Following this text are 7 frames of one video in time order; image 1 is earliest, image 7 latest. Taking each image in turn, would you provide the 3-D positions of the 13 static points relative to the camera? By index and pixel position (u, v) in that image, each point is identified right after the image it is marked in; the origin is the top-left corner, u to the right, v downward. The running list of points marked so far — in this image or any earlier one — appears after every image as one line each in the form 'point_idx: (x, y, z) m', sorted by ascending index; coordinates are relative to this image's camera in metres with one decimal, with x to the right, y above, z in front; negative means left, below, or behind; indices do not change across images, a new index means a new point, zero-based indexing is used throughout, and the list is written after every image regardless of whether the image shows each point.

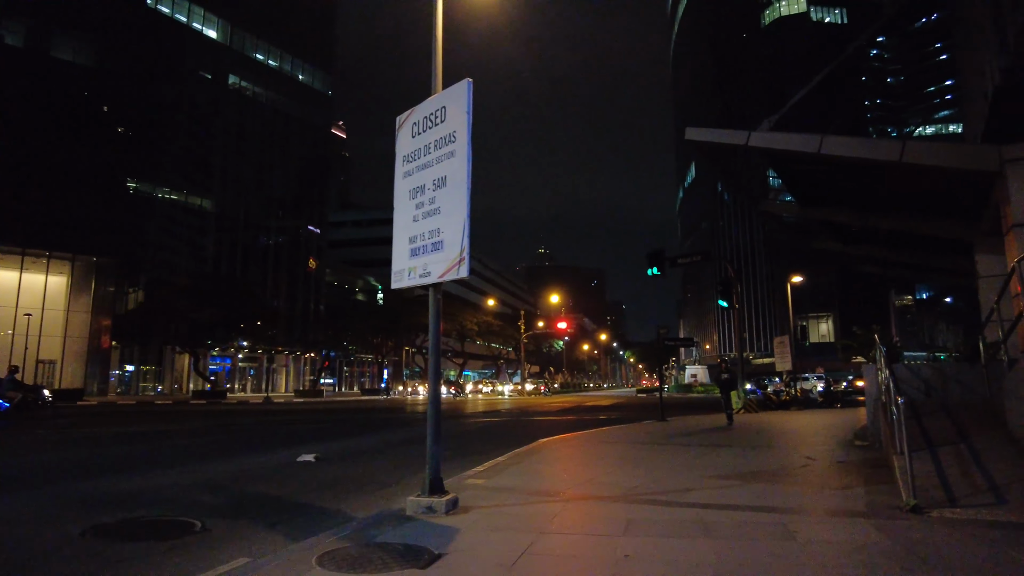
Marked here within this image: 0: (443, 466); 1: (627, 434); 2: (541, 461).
0: (-1.0, -2.8, +11.0) m
1: (+2.6, -3.3, +15.6) m
2: (+0.5, -2.6, +10.3) m
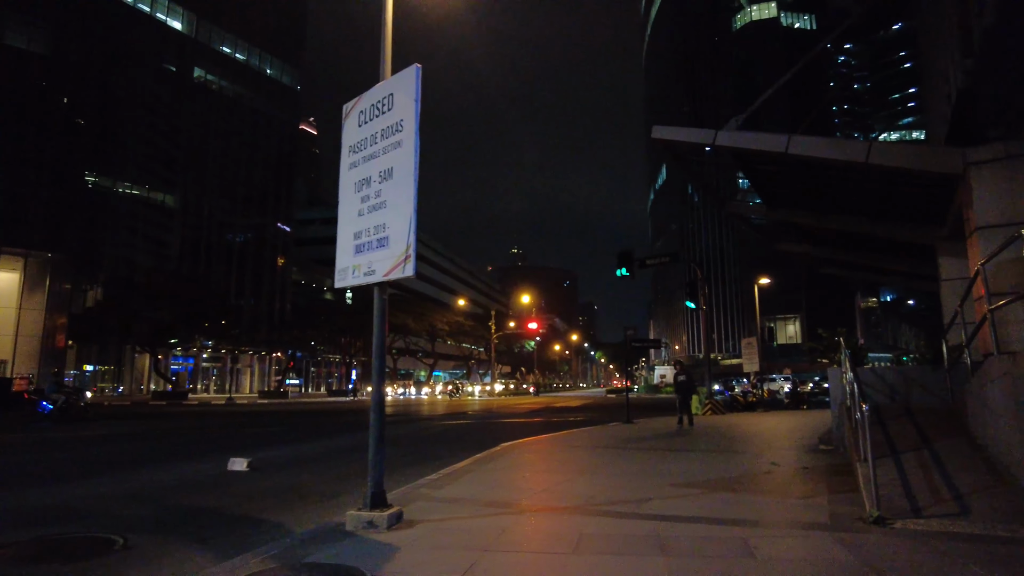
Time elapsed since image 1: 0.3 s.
0: (-1.7, -2.8, +10.6) m
1: (+1.8, -3.3, +15.3) m
2: (-0.1, -2.6, +10.0) m
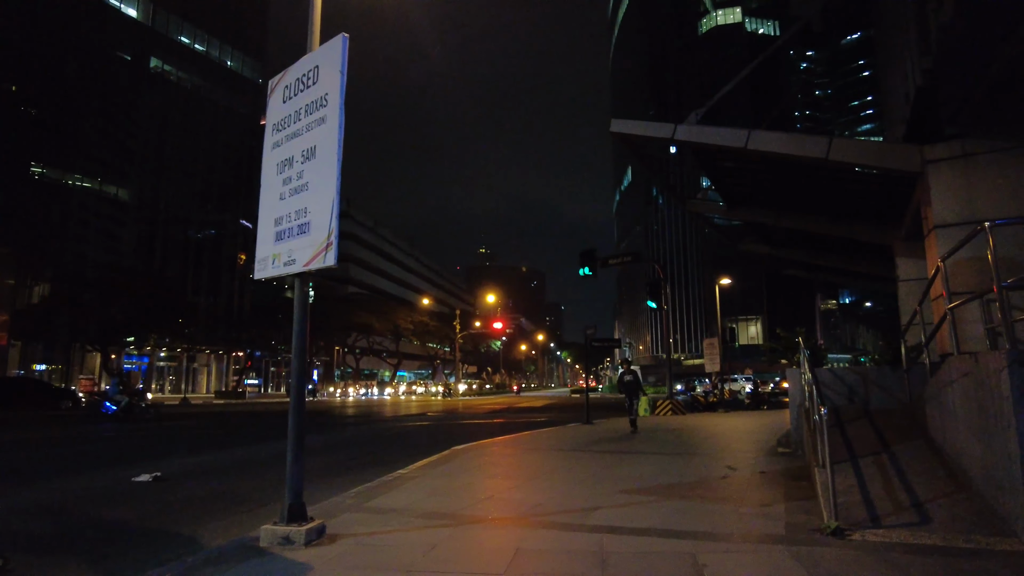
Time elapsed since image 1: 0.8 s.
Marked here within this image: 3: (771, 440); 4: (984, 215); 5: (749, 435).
0: (-2.4, -2.8, +10.1) m
1: (+0.8, -3.3, +14.9) m
2: (-0.8, -2.5, +9.5) m
3: (+4.7, -2.7, +12.3) m
4: (+6.8, +1.1, +9.9) m
5: (+4.9, -3.1, +14.3) m
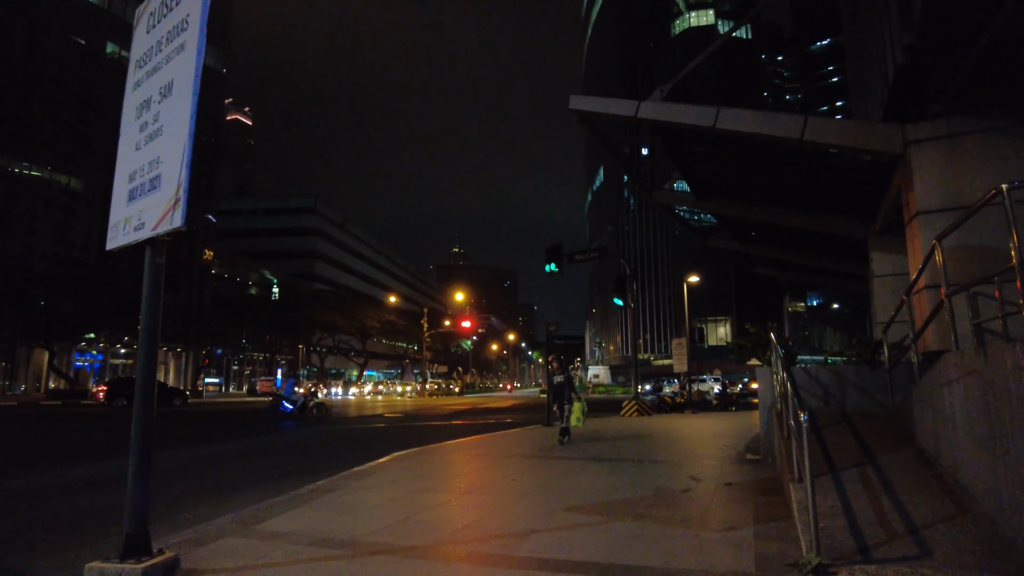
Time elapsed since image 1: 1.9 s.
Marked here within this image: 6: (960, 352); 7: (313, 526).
0: (-3.2, -2.6, +8.9) m
1: (-0.2, -3.1, +13.8) m
2: (-1.6, -2.4, +8.4) m
3: (+3.8, -2.6, +11.4) m
4: (+6.1, +1.2, +9.1) m
5: (+4.0, -2.9, +13.4) m
6: (+3.4, -0.5, +5.1) m
7: (-1.7, -2.0, +5.8) m
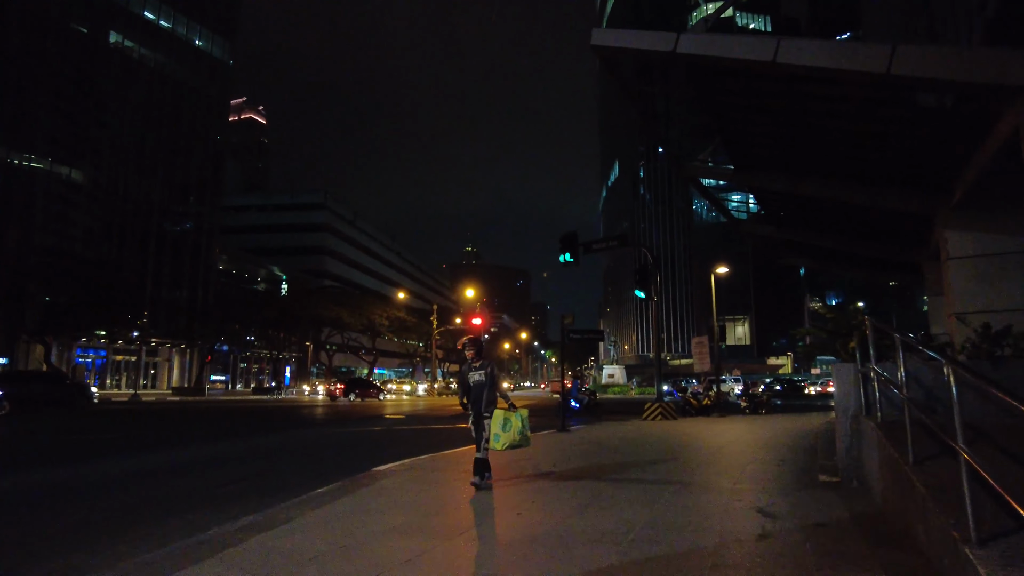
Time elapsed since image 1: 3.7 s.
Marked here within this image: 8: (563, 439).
0: (-3.1, -2.3, +6.9) m
1: (0.0, -2.8, +11.8) m
2: (-1.5, -2.1, +6.3) m
3: (+3.9, -2.3, +9.3) m
4: (+6.2, +1.4, +6.9) m
5: (+4.1, -2.7, +11.2) m
6: (+3.3, -0.2, +3.0) m
7: (-1.7, -1.7, +3.8) m
8: (+1.1, -3.1, +14.1) m
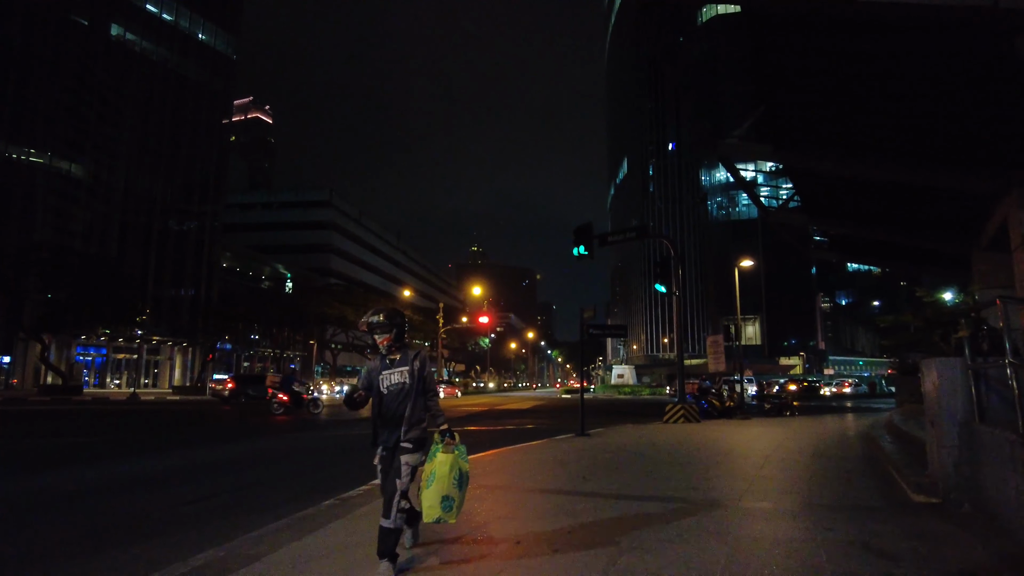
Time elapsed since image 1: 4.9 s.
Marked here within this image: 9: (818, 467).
0: (-2.9, -2.1, +5.5) m
1: (+0.3, -2.6, +10.4) m
2: (-1.3, -1.9, +5.0) m
3: (+4.2, -2.1, +7.9) m
4: (+6.4, +1.6, +5.5) m
5: (+4.4, -2.5, +9.8) m
6: (+3.6, 0.0, +1.6) m
7: (-1.5, -1.5, +2.5) m
8: (+1.4, -2.9, +12.8) m
9: (+4.2, -2.4, +9.4) m
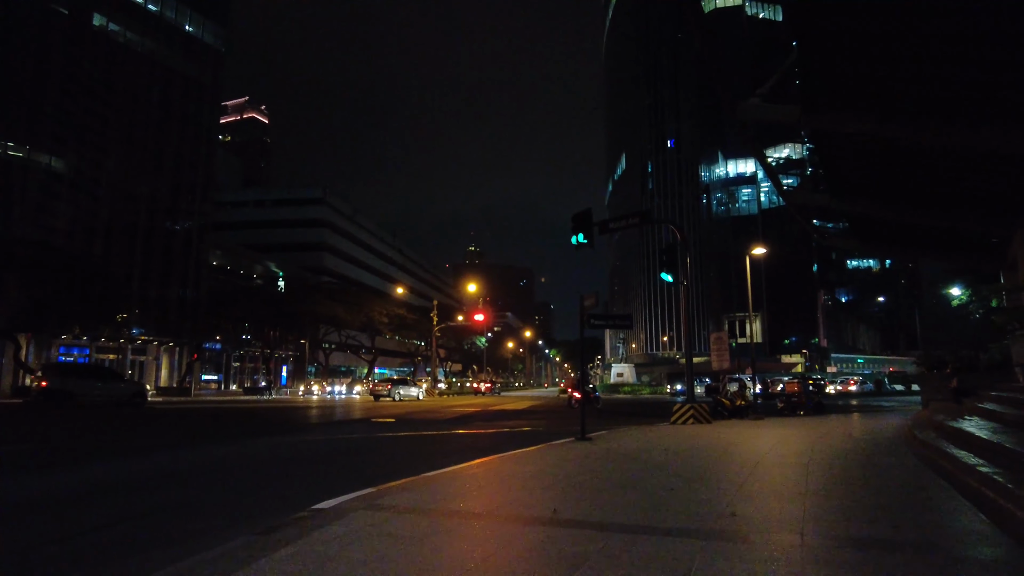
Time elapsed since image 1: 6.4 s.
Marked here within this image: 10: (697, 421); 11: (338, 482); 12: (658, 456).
0: (-3.0, -1.8, +3.8) m
1: (+0.1, -2.3, +8.7) m
2: (-1.4, -1.6, +3.3) m
3: (+4.0, -1.9, +6.2) m
4: (+6.3, +1.9, +3.8) m
5: (+4.2, -2.2, +8.1) m
6: (+3.4, +0.3, -0.1) m
7: (-1.6, -1.2, +0.8) m
8: (+1.2, -2.6, +11.1) m
9: (+4.1, -2.1, +7.7) m
10: (+5.1, -3.7, +18.9) m
11: (-2.9, -2.9, +10.6) m
12: (+2.2, -2.6, +11.0) m
